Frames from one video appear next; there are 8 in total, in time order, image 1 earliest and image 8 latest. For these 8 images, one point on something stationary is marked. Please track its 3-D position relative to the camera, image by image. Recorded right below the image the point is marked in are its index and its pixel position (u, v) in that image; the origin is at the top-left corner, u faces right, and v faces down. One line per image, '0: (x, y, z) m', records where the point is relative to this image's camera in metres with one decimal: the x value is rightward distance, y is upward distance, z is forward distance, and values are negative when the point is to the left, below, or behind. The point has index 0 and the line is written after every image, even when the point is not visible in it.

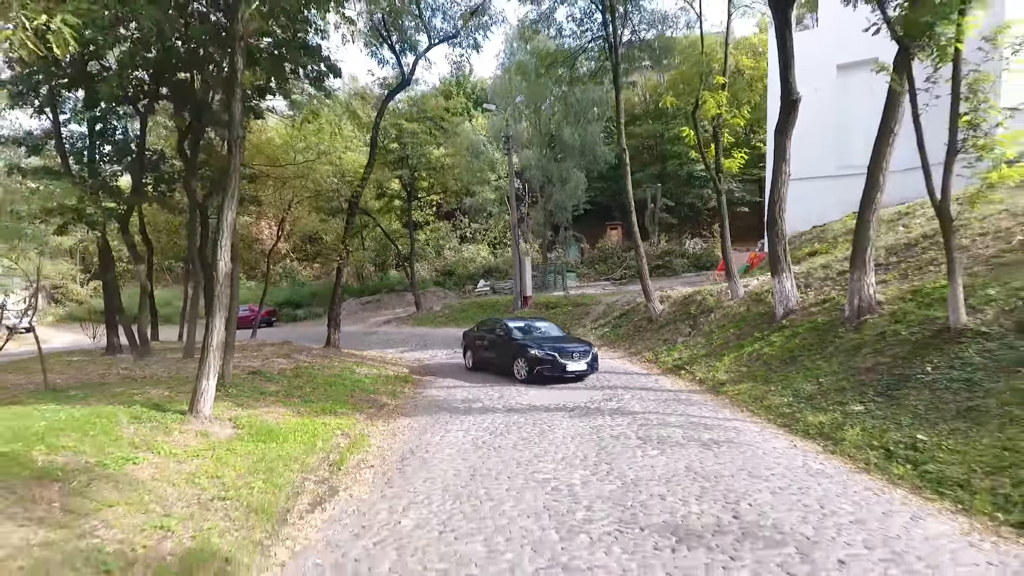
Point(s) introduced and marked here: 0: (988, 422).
0: (+5.3, -1.4, +6.8) m
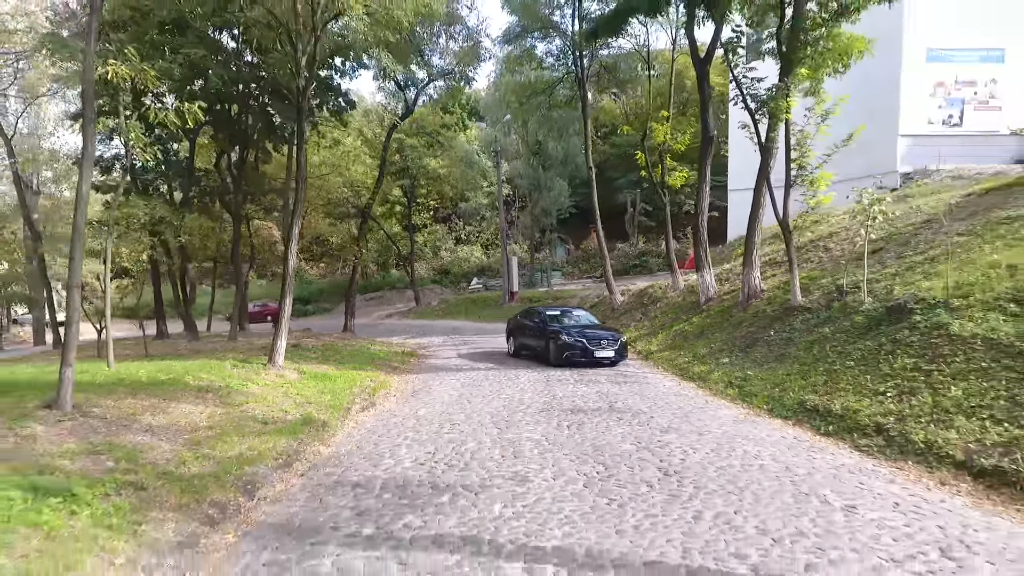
0: (+4.8, -1.2, +10.9) m
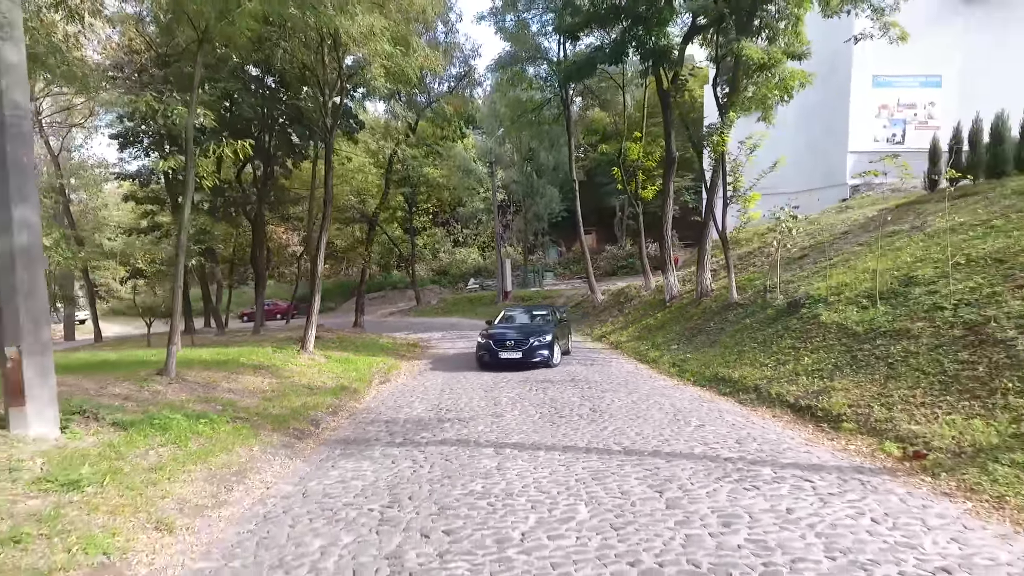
0: (+4.5, -1.2, +13.8) m
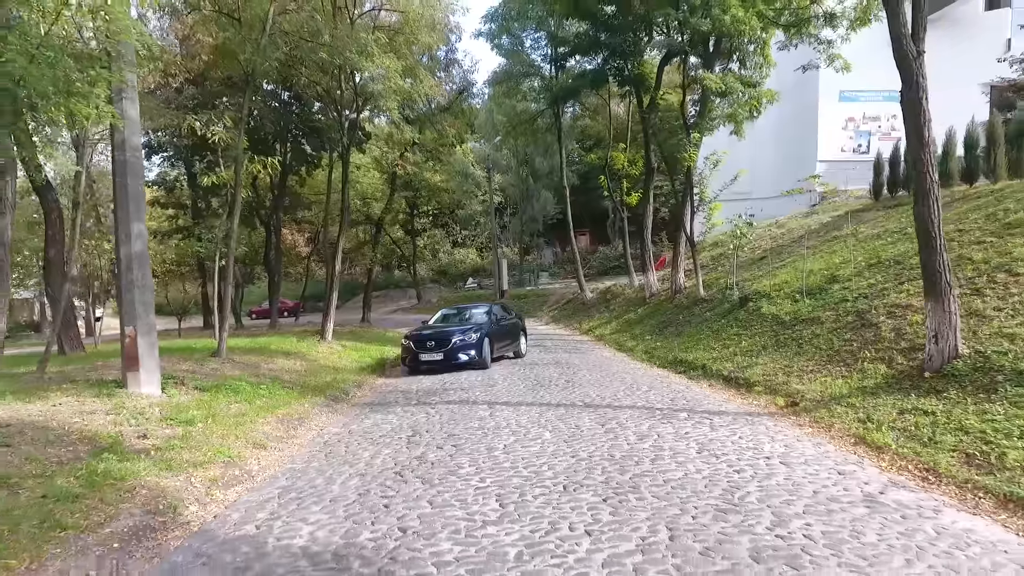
0: (+4.3, -1.2, +16.0) m
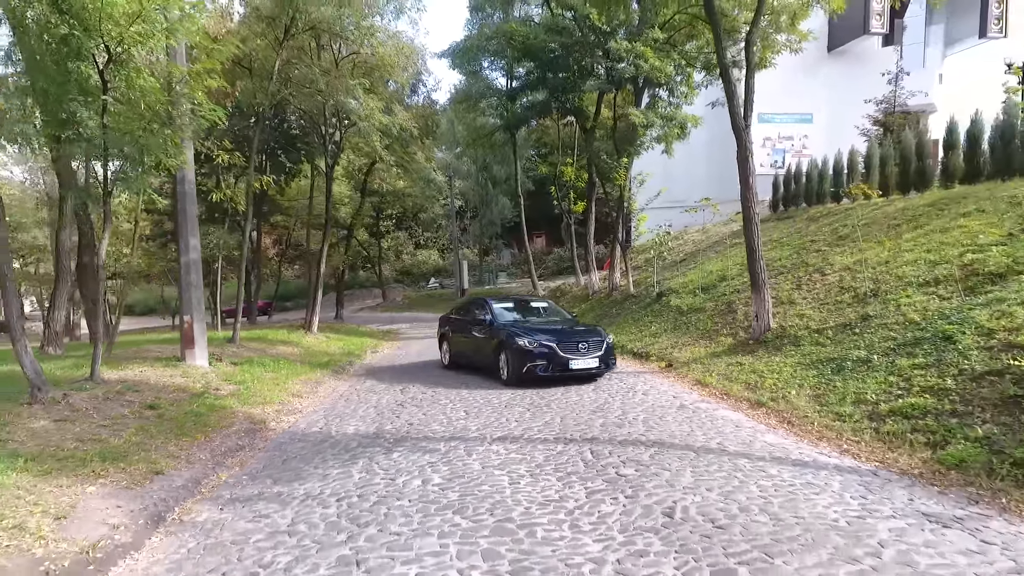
0: (+3.1, -1.1, +19.5) m
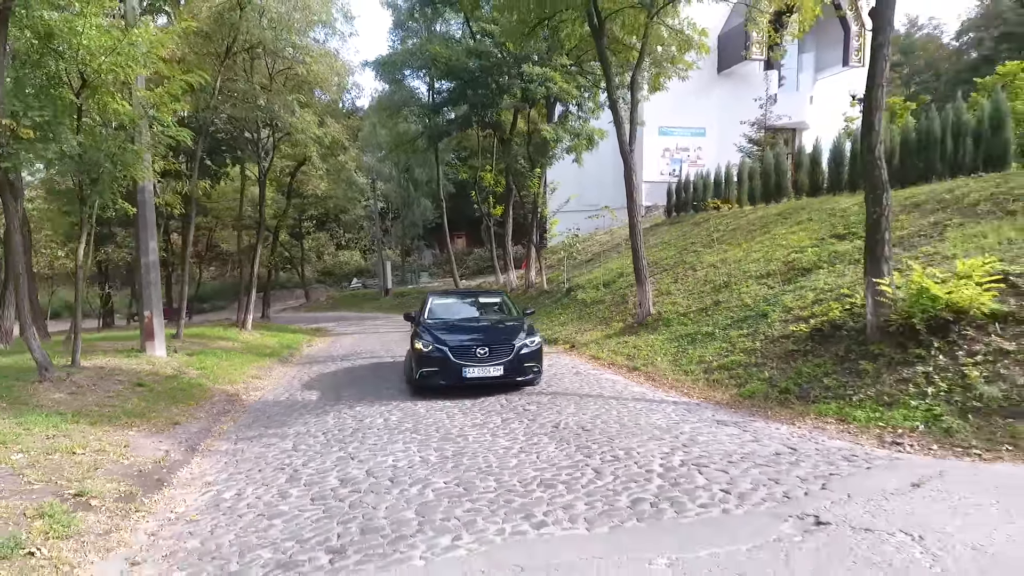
0: (+0.6, -1.0, +21.8) m
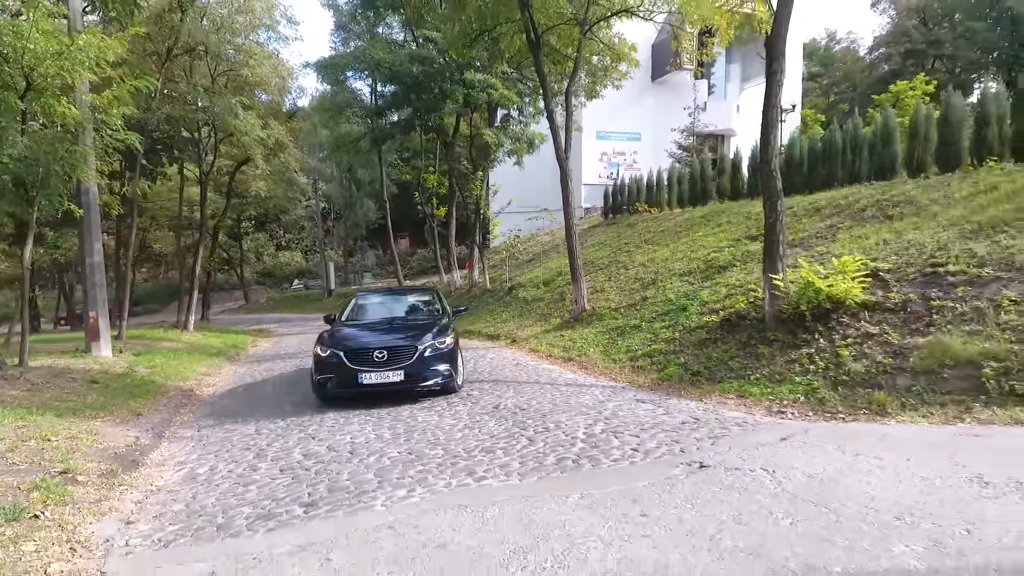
0: (-1.4, -1.0, +22.6) m
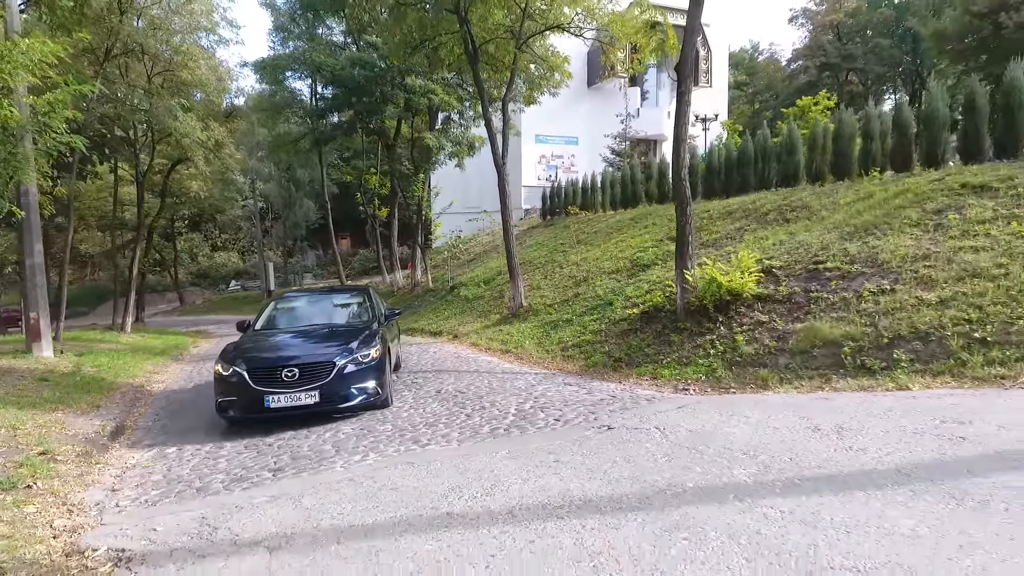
0: (-3.6, -0.9, +23.2) m
